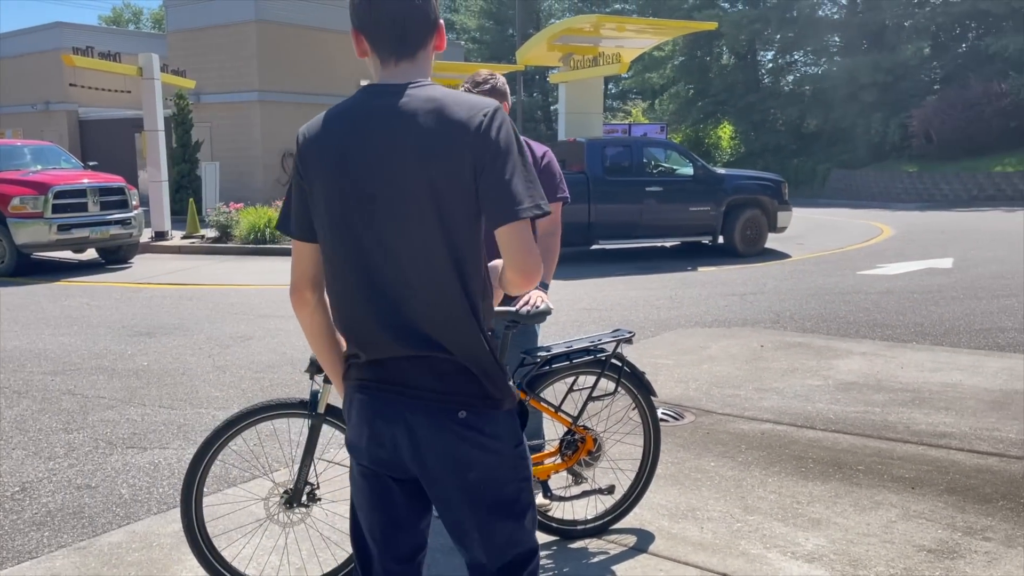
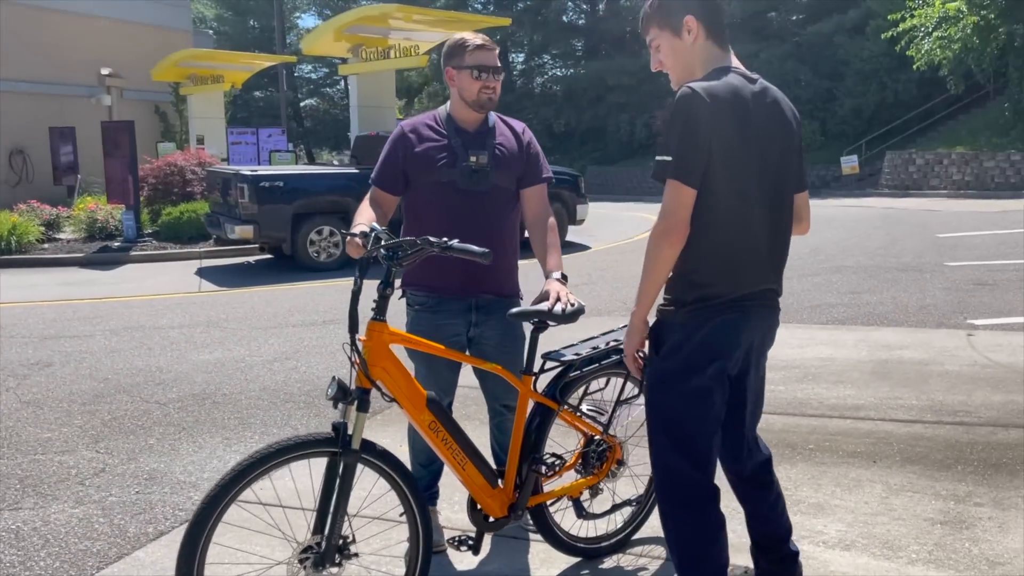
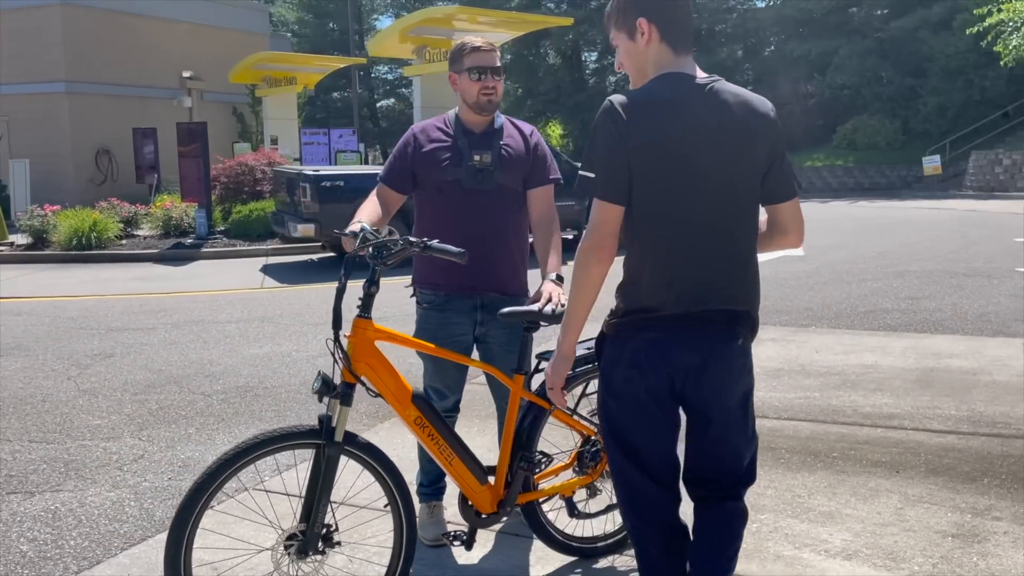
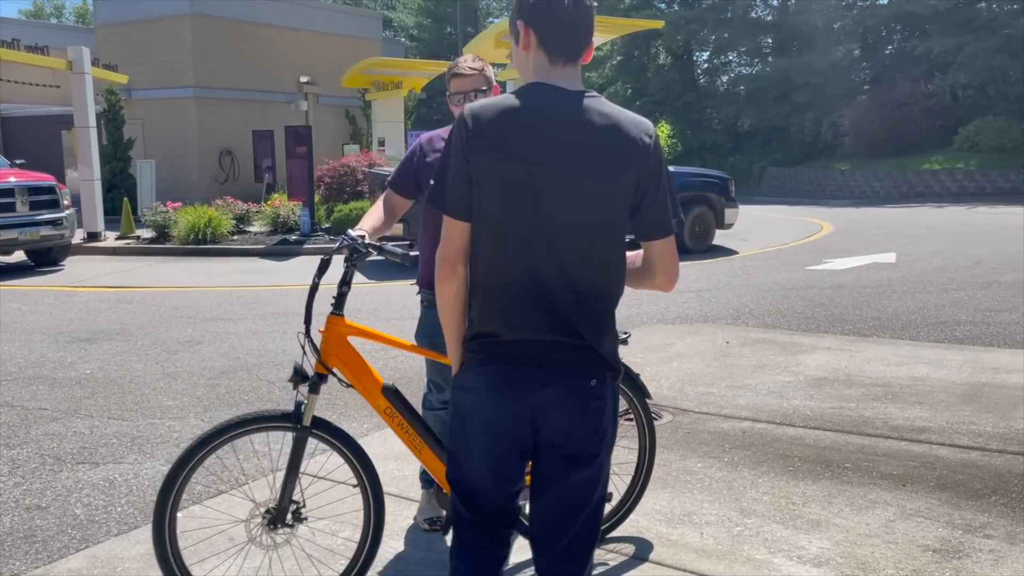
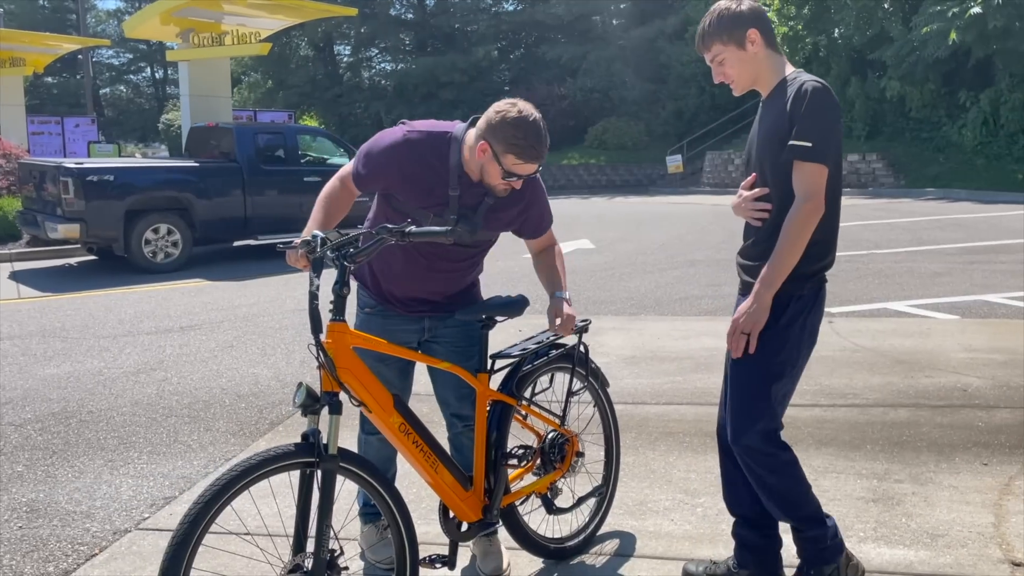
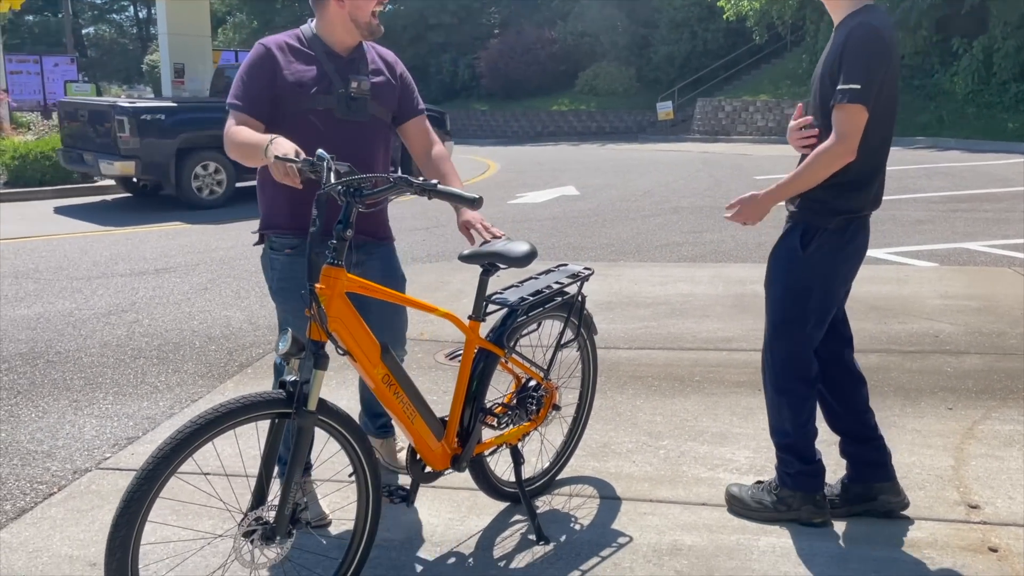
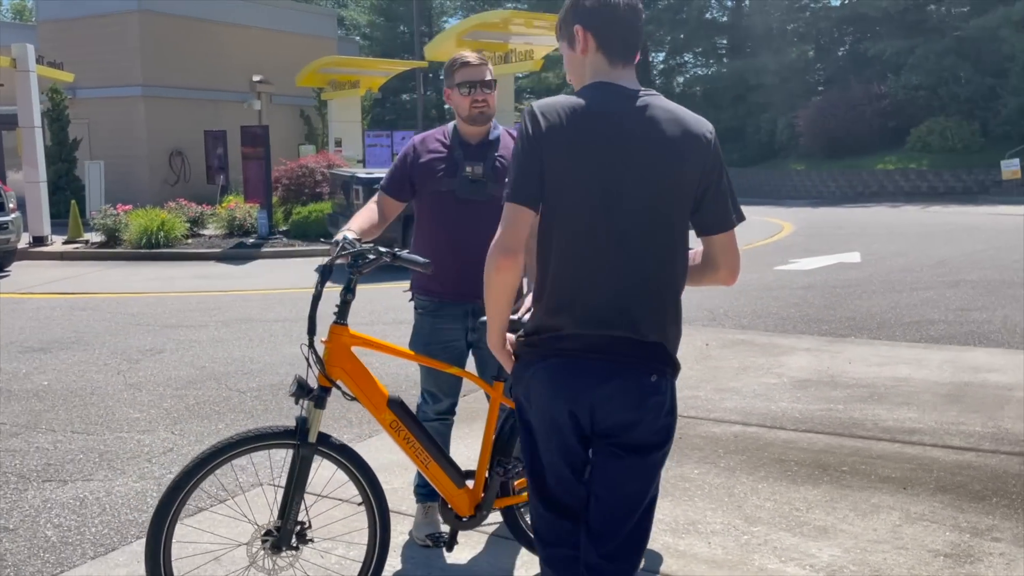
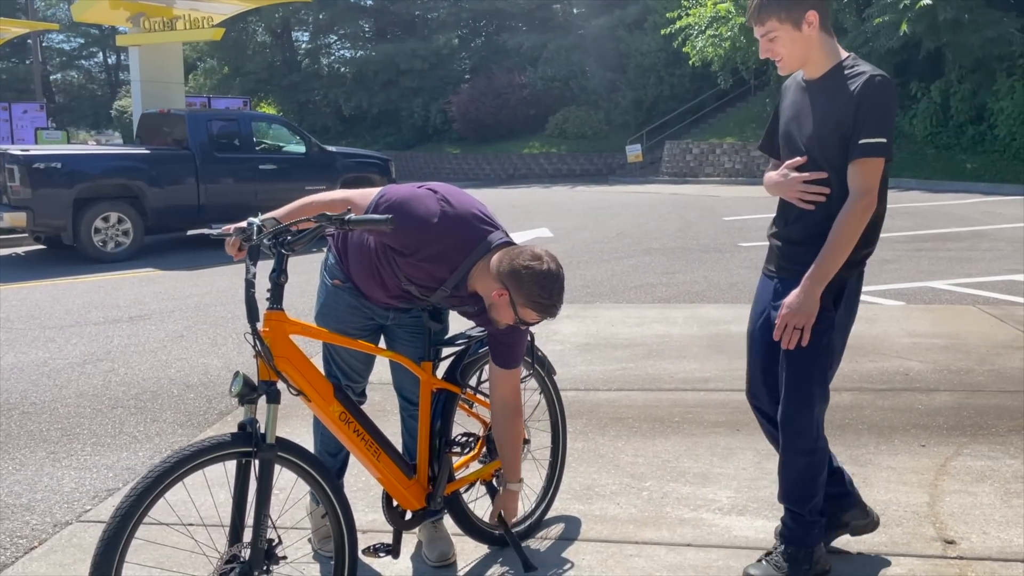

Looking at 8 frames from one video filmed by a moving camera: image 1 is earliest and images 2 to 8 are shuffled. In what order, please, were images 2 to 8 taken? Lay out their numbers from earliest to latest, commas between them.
4, 7, 3, 2, 5, 8, 6
